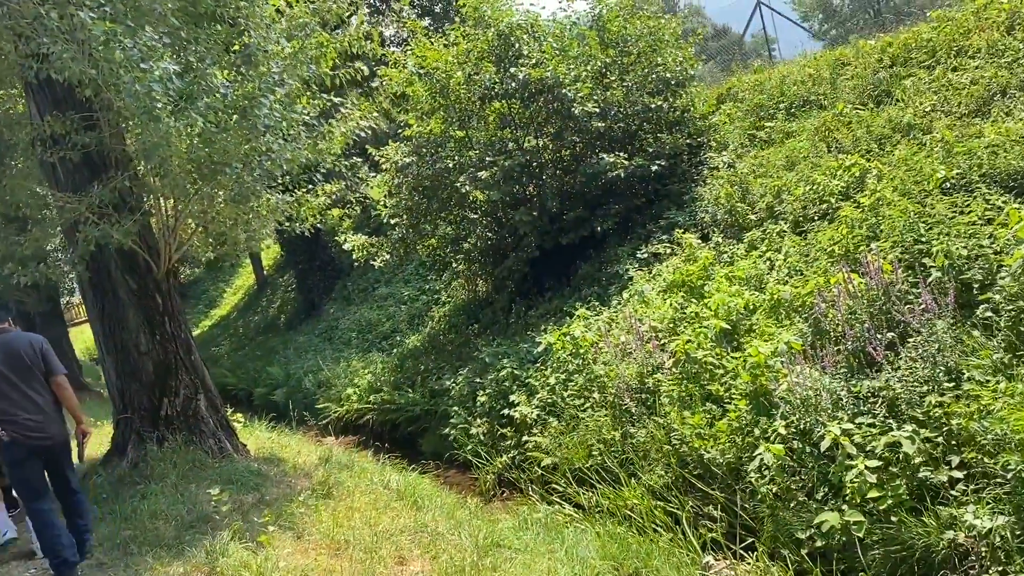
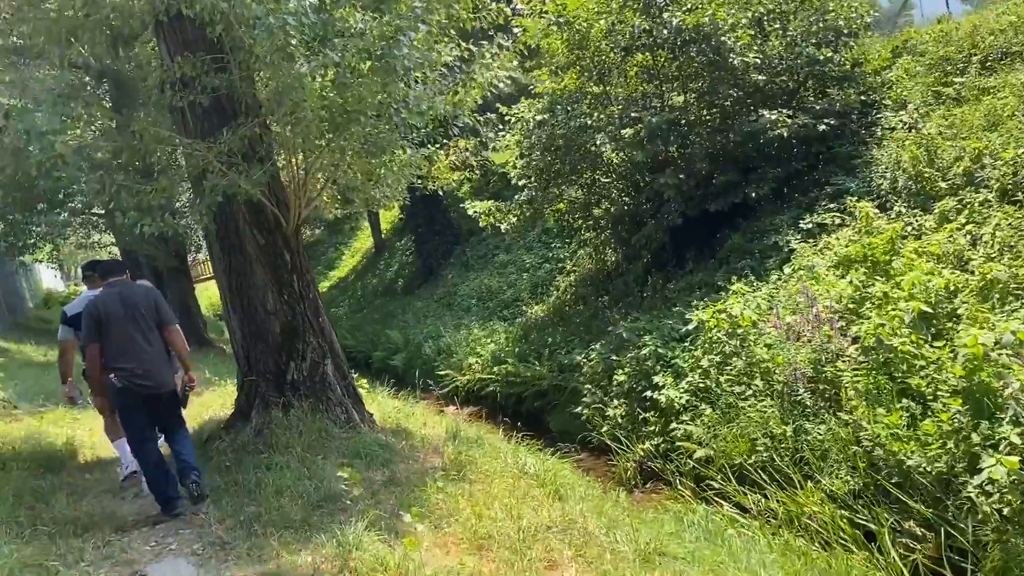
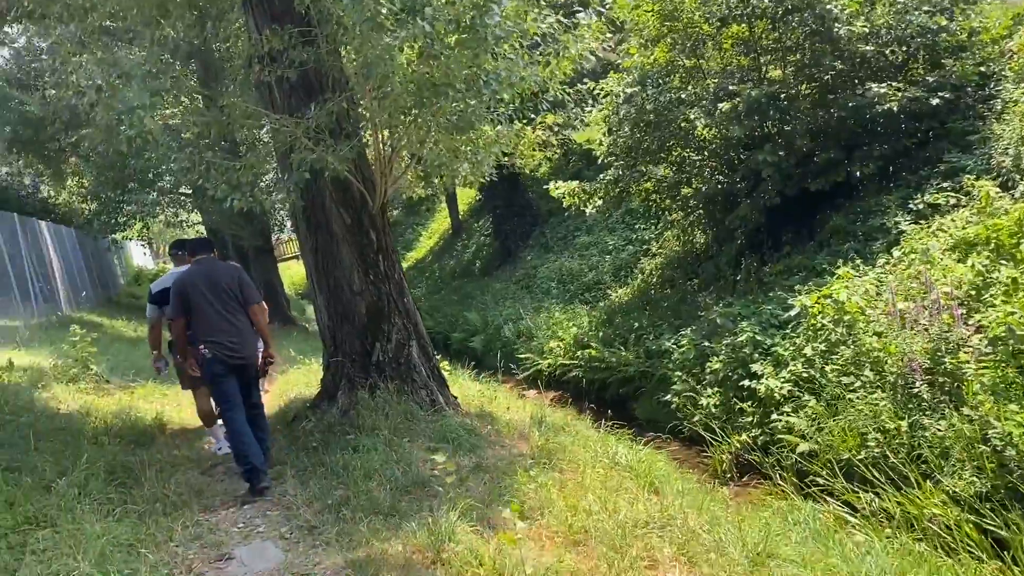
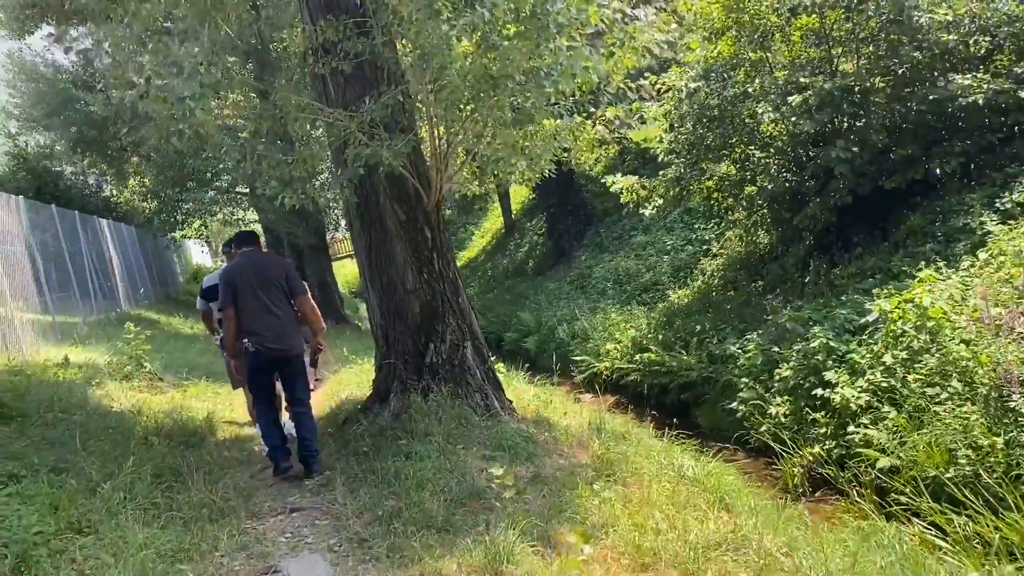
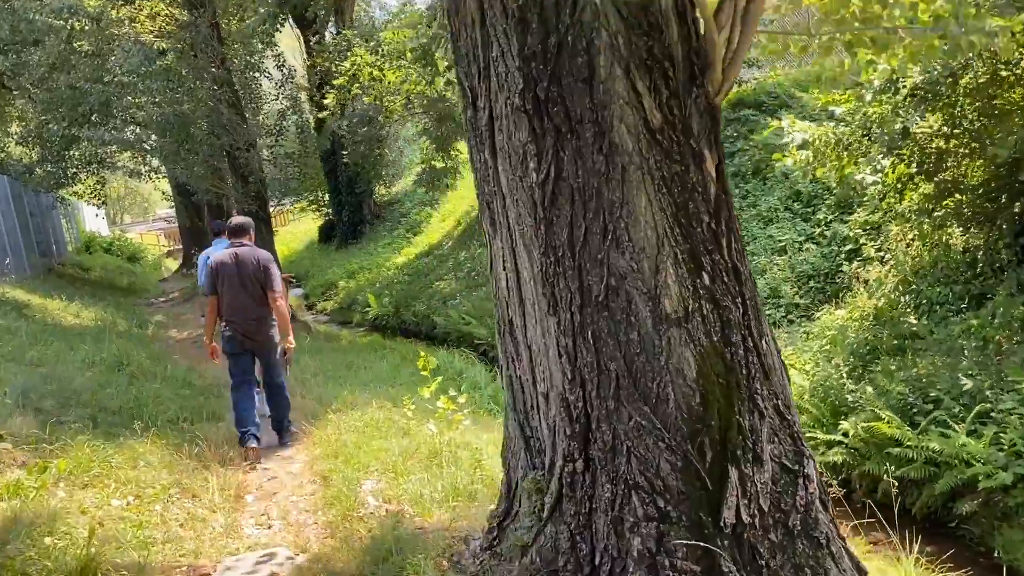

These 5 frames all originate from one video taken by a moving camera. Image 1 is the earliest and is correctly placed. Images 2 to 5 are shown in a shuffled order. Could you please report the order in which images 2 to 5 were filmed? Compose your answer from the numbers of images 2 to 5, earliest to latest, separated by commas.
2, 3, 4, 5
